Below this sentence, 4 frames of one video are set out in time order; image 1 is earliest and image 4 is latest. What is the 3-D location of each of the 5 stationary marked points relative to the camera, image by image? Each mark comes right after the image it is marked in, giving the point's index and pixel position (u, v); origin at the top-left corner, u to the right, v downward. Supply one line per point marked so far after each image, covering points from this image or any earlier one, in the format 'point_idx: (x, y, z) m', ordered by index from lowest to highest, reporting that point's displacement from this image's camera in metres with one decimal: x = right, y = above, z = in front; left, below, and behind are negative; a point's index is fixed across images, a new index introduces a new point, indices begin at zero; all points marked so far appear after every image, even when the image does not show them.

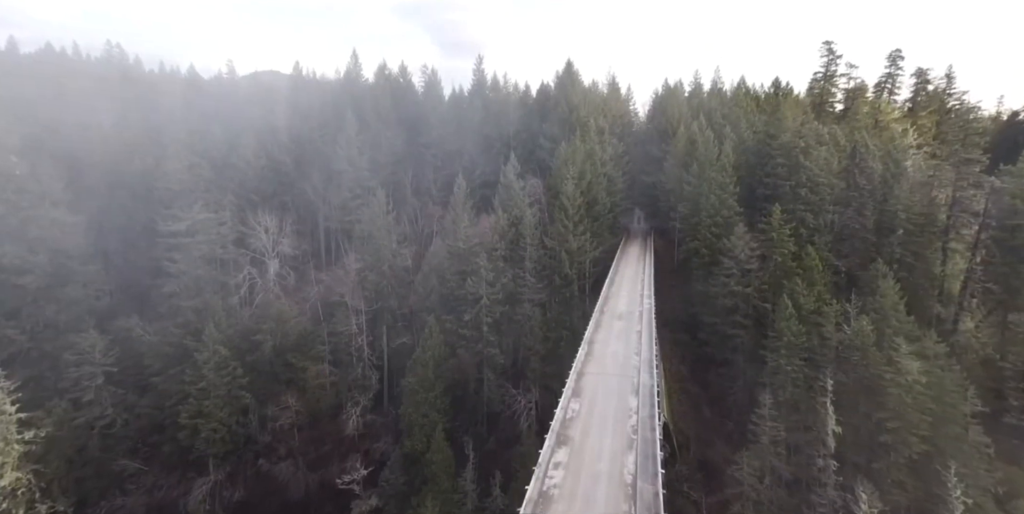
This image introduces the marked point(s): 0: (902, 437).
0: (+14.4, -6.6, +19.9) m
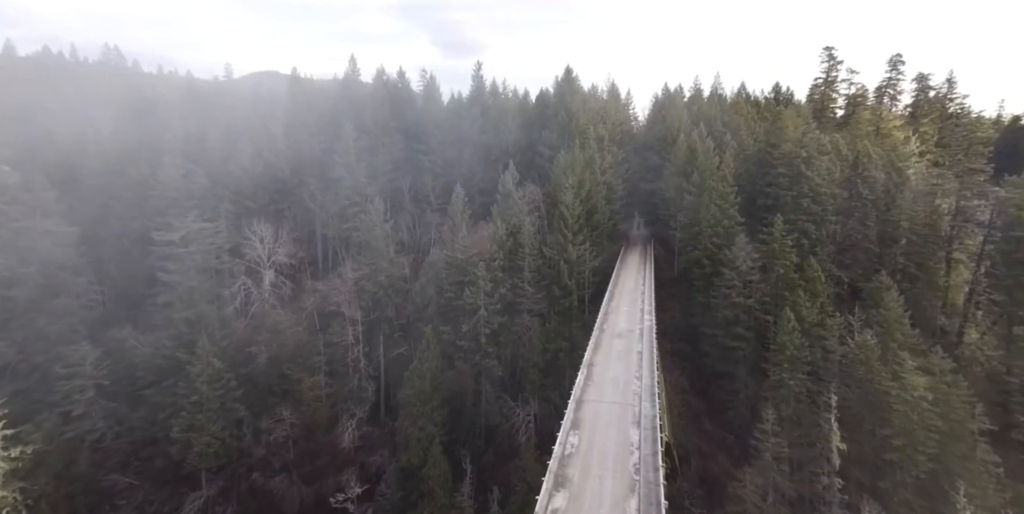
0: (+14.3, -7.1, +19.5) m
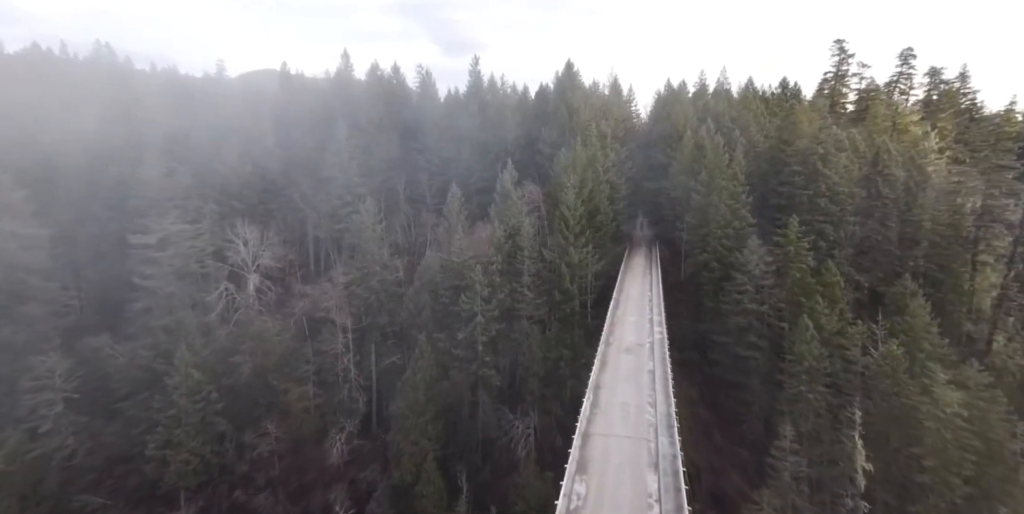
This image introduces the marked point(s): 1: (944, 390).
0: (+14.2, -7.3, +17.9) m
1: (+14.9, -4.6, +18.6) m
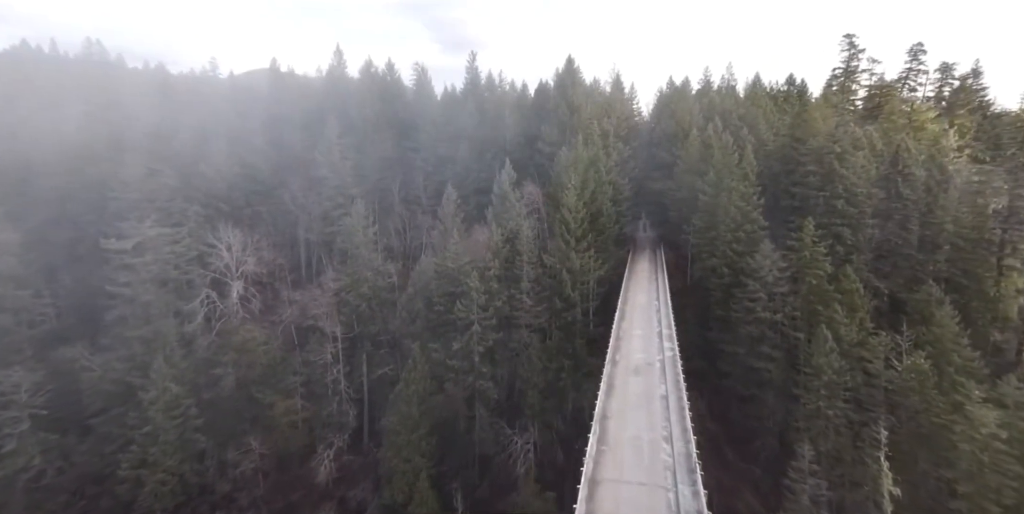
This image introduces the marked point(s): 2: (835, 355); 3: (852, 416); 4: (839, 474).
0: (+14.1, -7.5, +16.4) m
1: (+14.8, -4.8, +17.1) m
2: (+11.5, -3.5, +19.3) m
3: (+12.2, -5.7, +19.3) m
4: (+11.3, -7.5, +18.6) m
